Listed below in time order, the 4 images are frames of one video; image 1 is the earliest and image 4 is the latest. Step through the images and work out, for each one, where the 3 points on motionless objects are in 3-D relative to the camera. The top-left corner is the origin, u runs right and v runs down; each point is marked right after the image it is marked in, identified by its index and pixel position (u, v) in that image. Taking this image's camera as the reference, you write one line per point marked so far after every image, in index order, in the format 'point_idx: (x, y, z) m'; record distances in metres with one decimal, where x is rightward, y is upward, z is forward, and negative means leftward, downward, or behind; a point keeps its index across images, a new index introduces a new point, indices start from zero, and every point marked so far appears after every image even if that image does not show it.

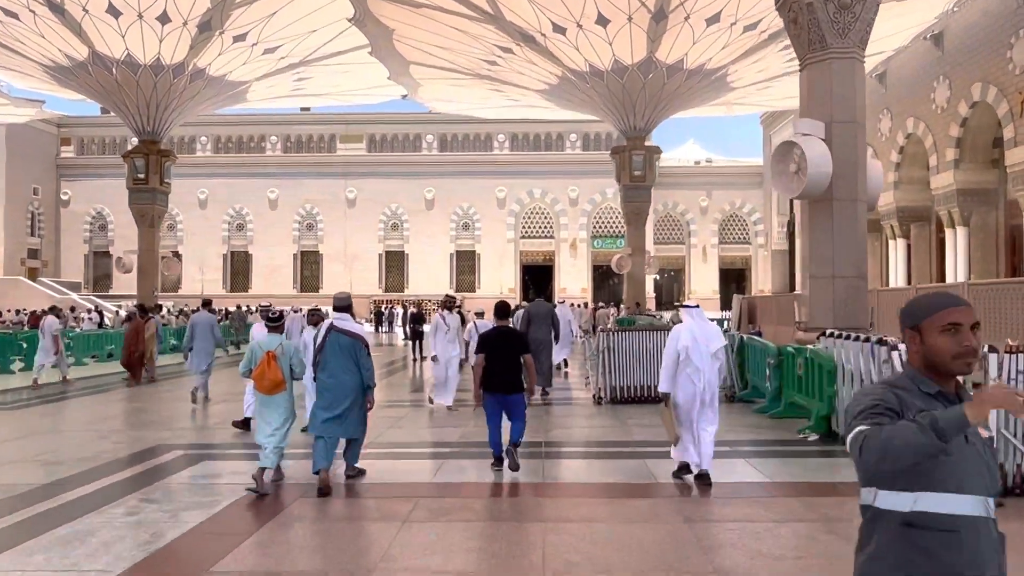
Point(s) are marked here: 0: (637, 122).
0: (+3.8, +5.0, +20.1) m
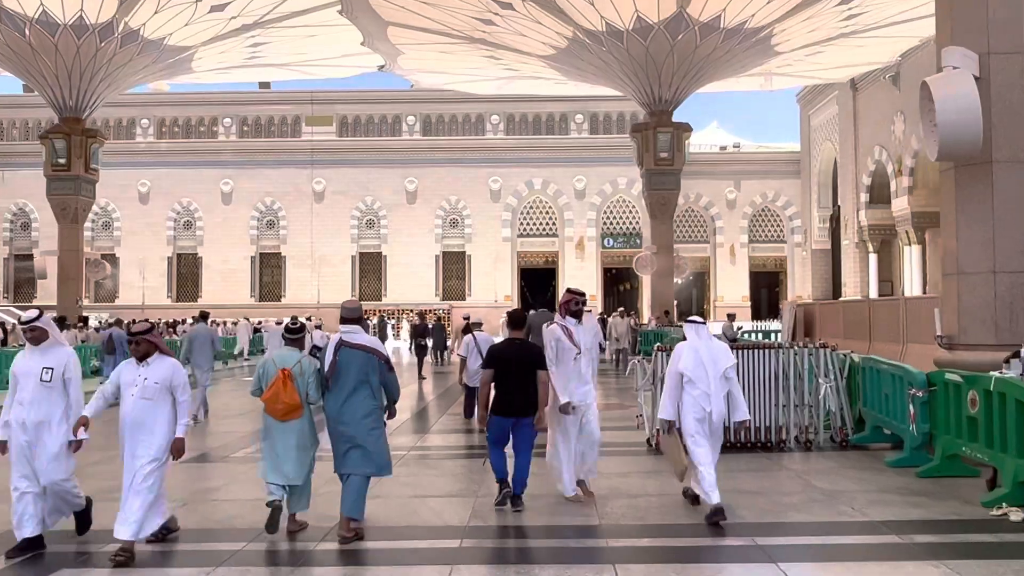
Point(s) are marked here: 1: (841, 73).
0: (+3.8, +4.9, +16.8) m
1: (+8.7, +5.7, +17.5) m
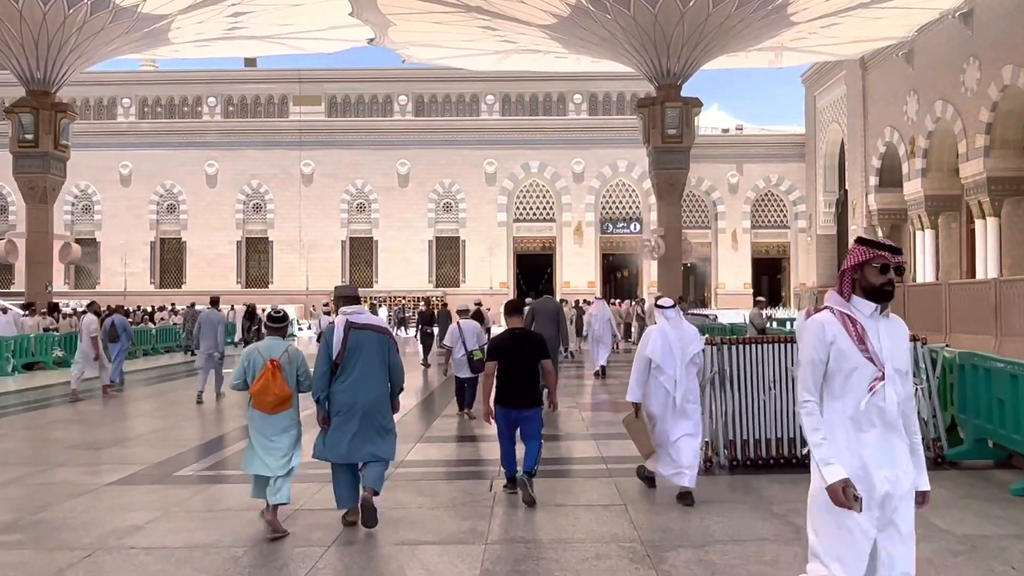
0: (+3.7, +5.2, +16.1) m
1: (+8.6, +6.1, +16.9) m
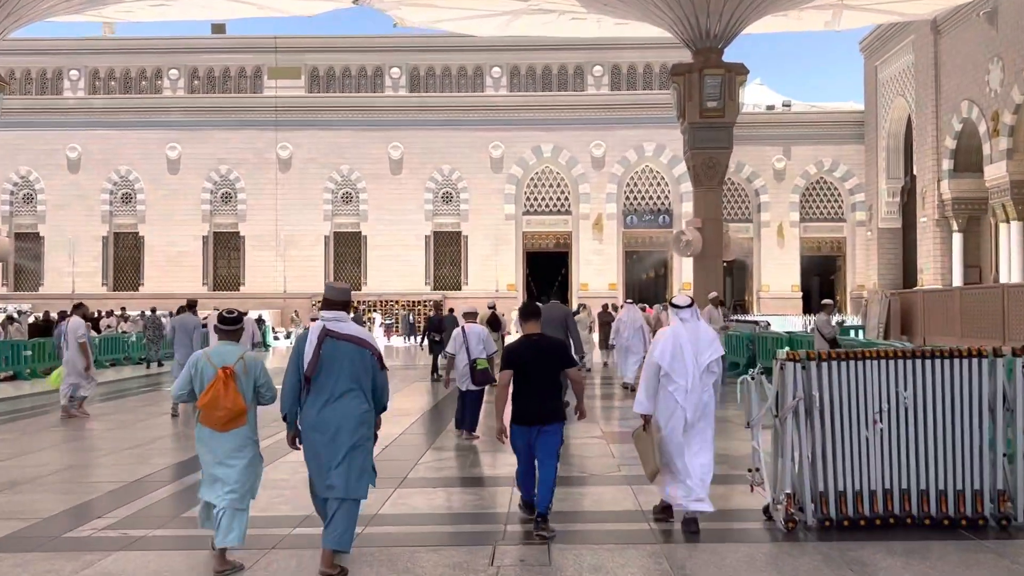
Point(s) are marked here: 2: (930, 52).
0: (+3.9, +5.2, +13.5) m
1: (+8.9, +6.0, +14.3) m
2: (+10.0, +5.7, +16.1) m
